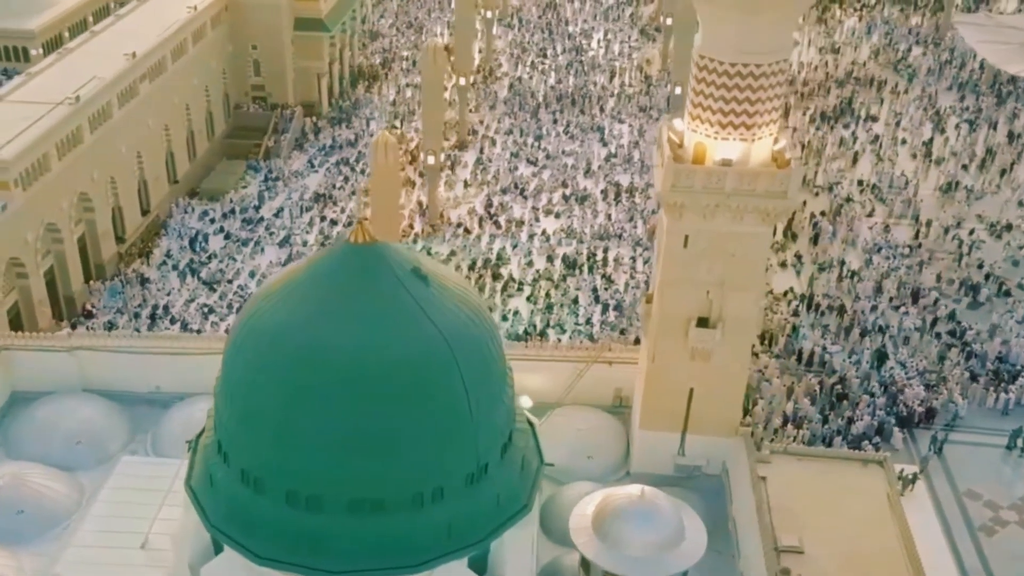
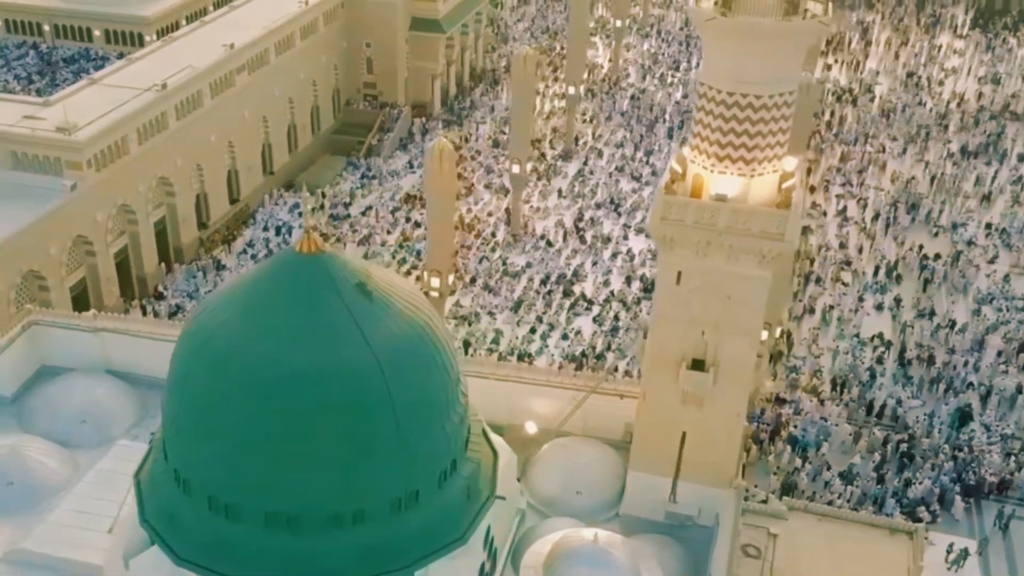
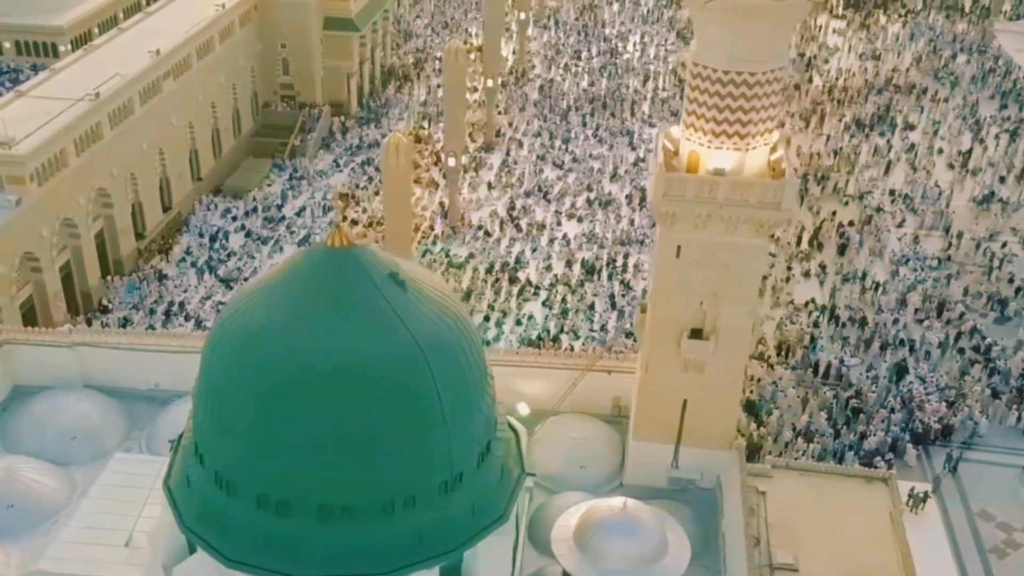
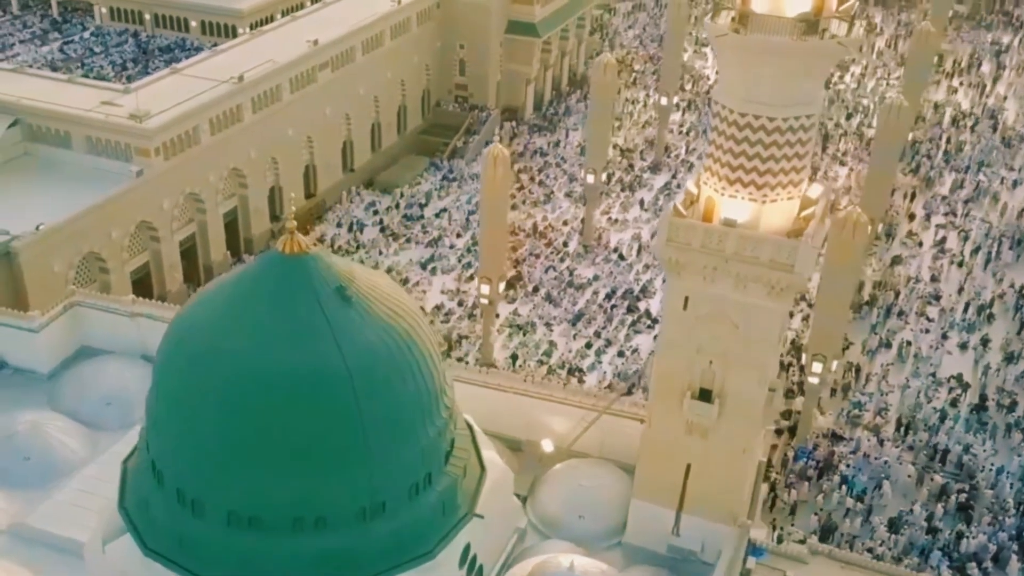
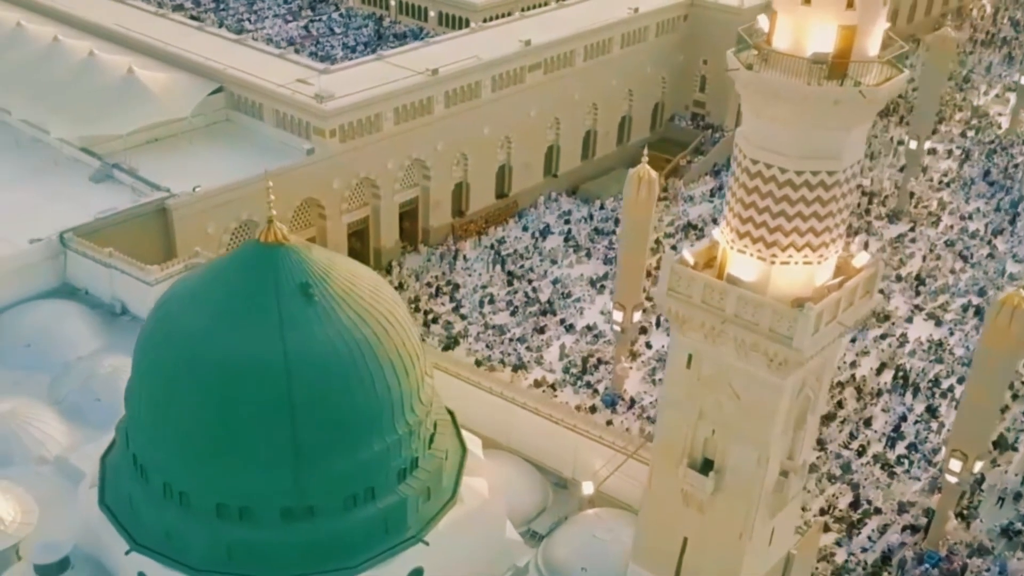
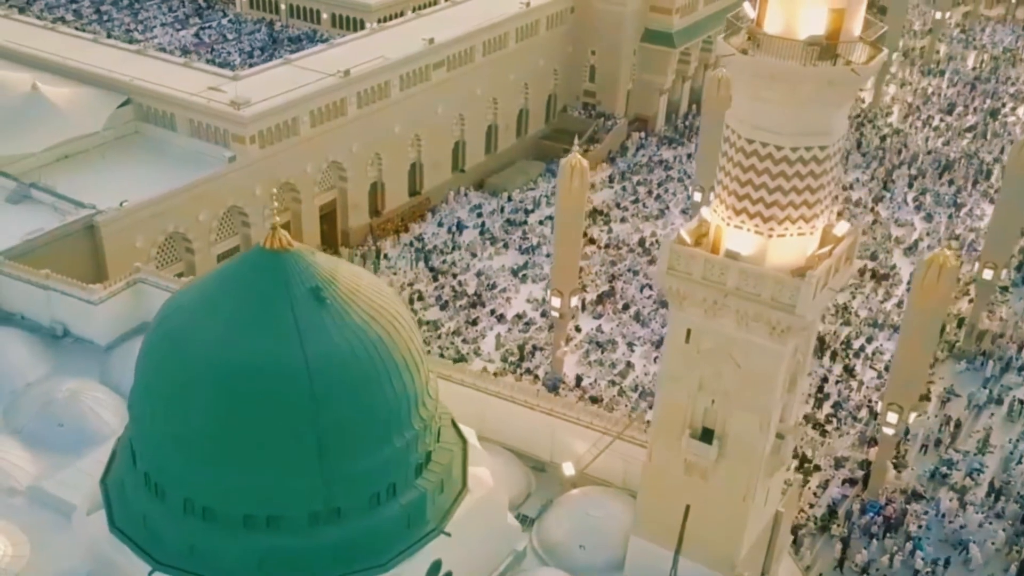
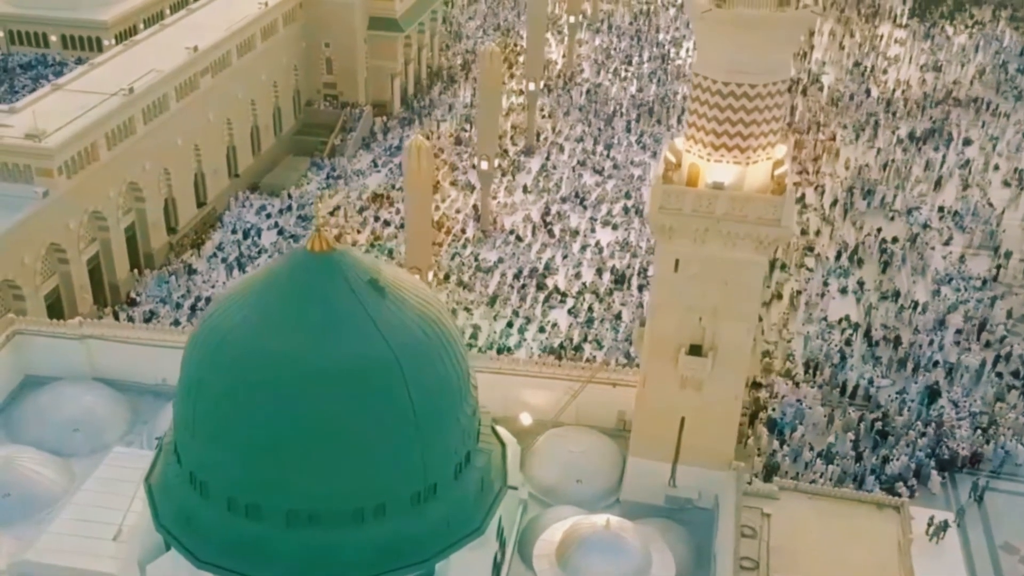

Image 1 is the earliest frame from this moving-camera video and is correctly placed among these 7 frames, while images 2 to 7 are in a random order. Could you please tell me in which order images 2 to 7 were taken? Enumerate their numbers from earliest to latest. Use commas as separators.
3, 7, 2, 4, 6, 5
